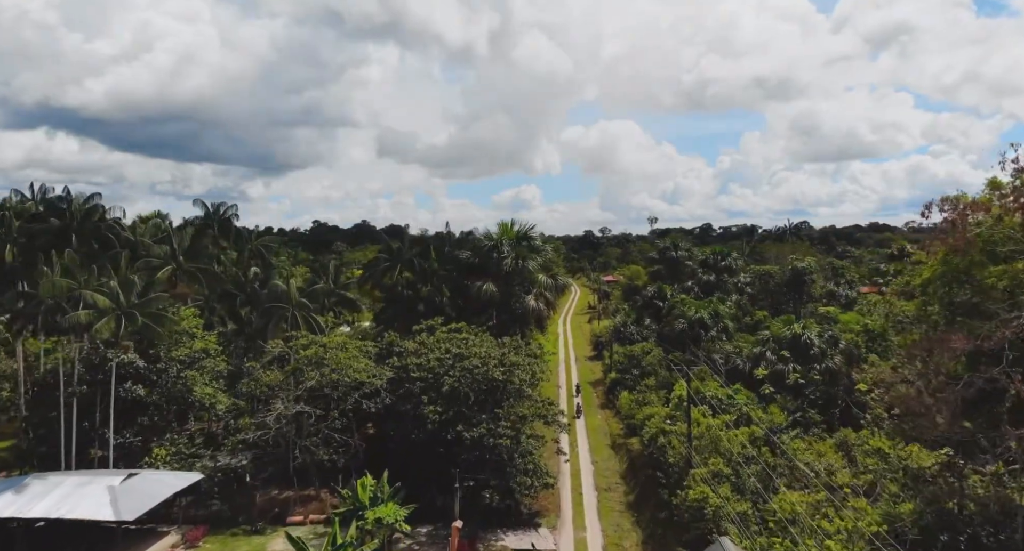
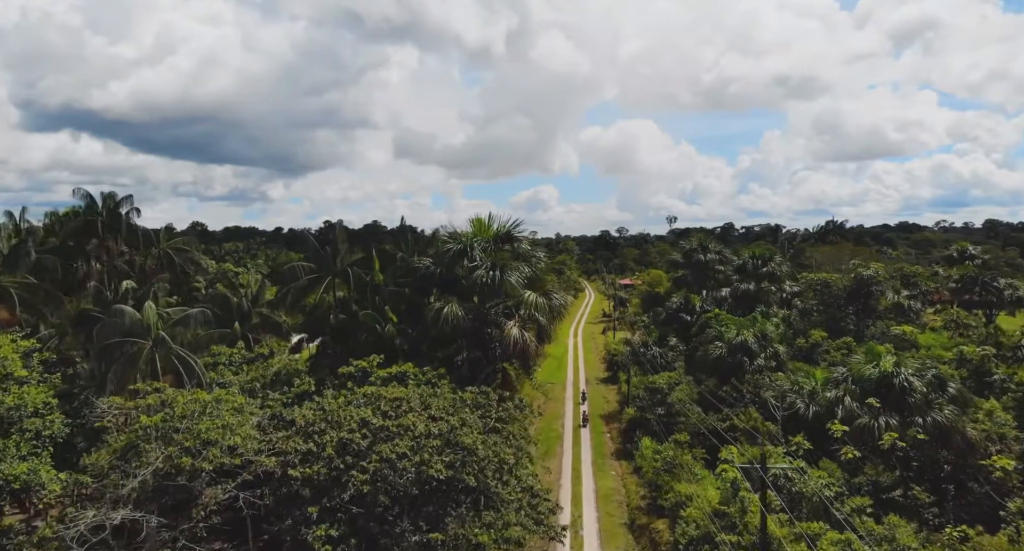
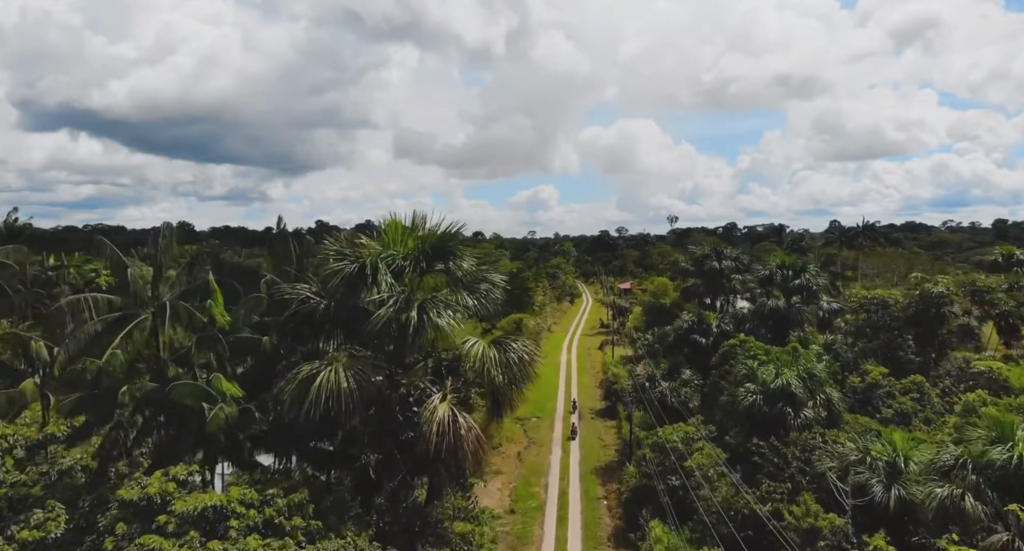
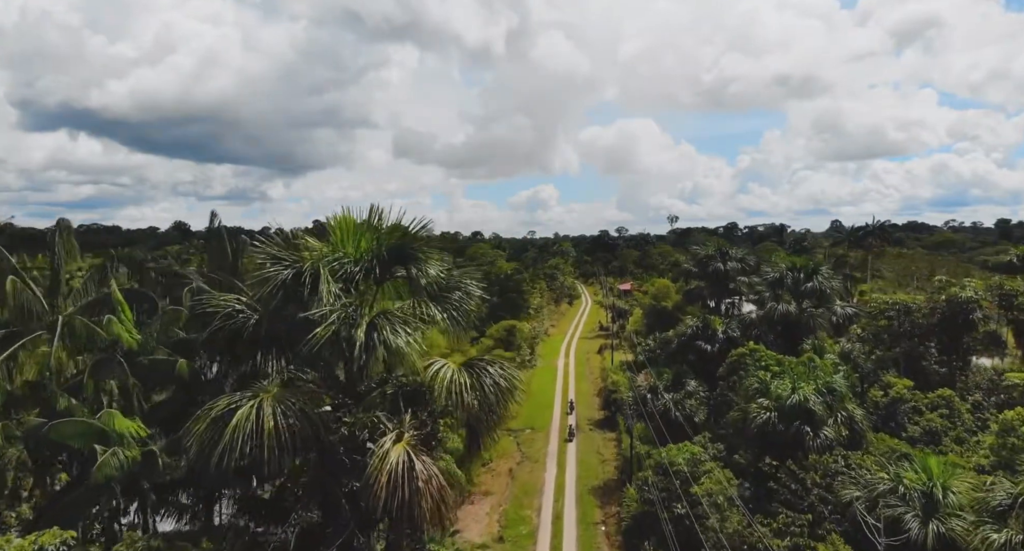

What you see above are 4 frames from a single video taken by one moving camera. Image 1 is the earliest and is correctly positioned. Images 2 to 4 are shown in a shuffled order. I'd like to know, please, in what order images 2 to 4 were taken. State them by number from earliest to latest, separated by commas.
2, 3, 4
